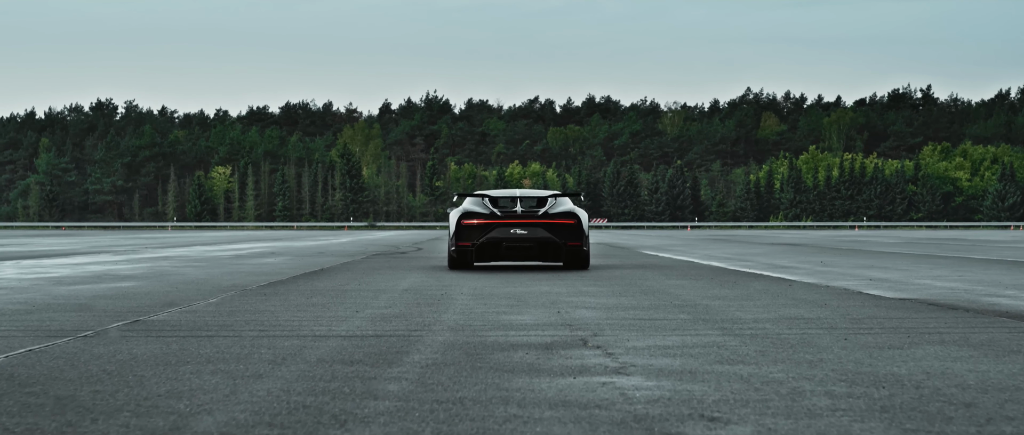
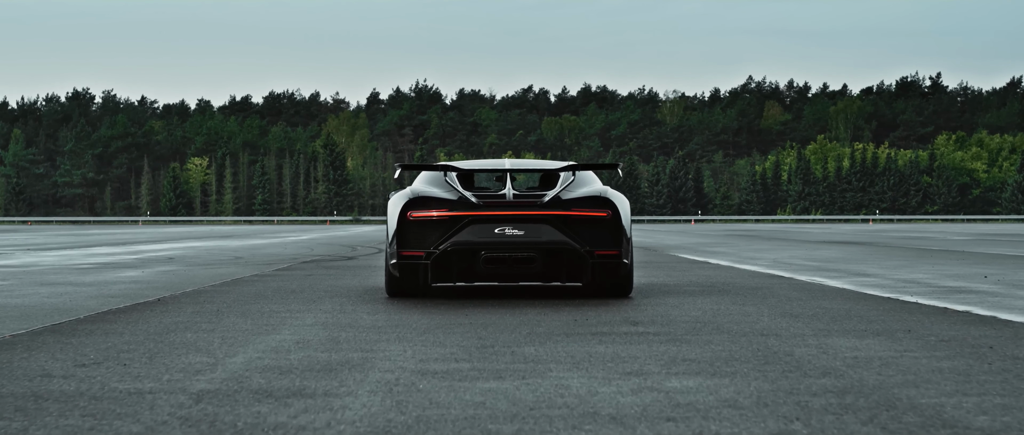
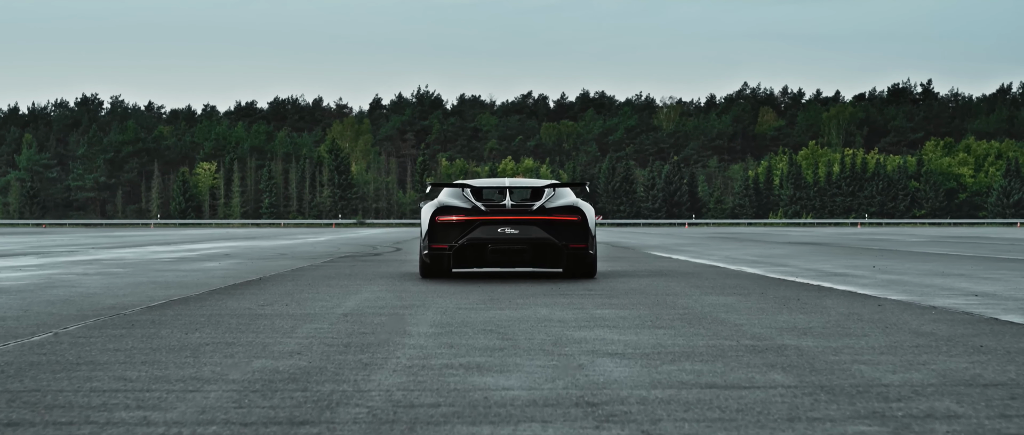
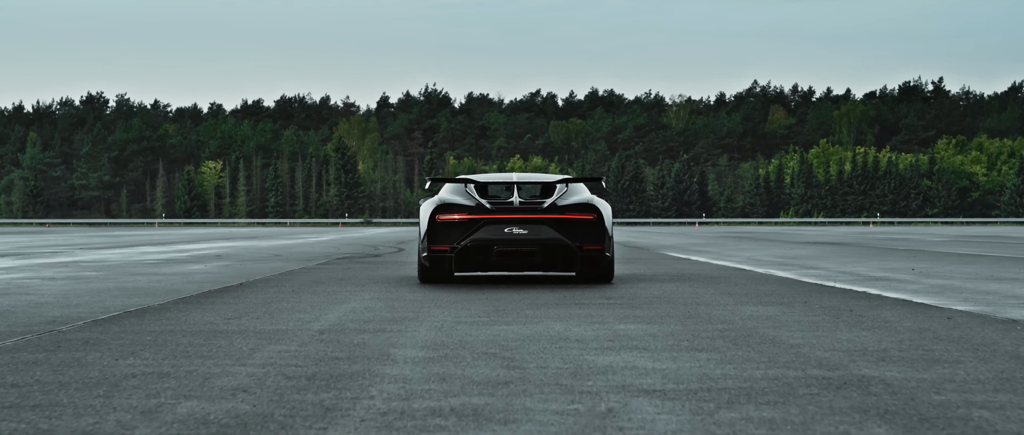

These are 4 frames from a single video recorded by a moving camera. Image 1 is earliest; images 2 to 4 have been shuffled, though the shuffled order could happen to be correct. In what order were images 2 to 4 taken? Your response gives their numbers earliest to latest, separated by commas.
3, 4, 2
